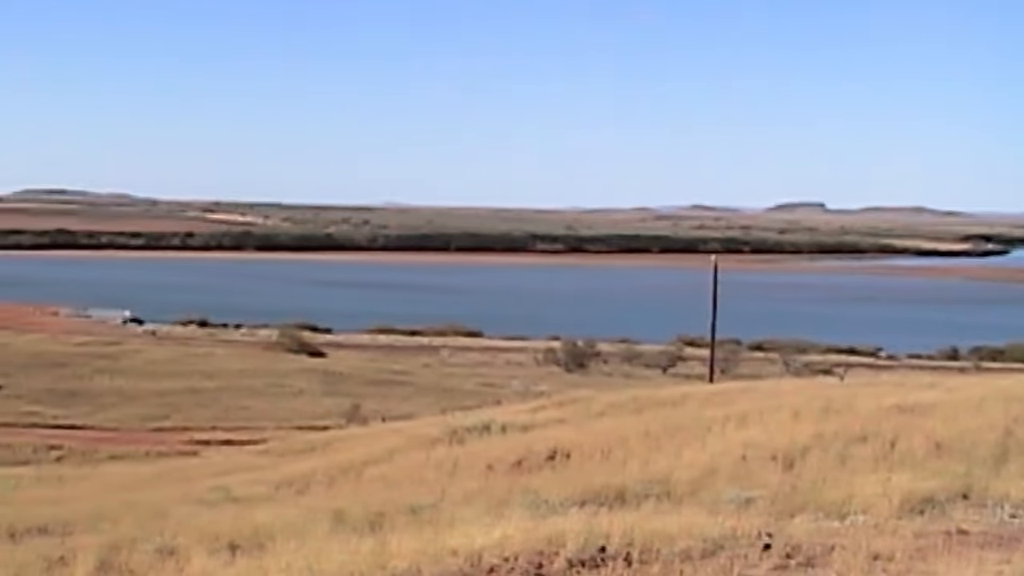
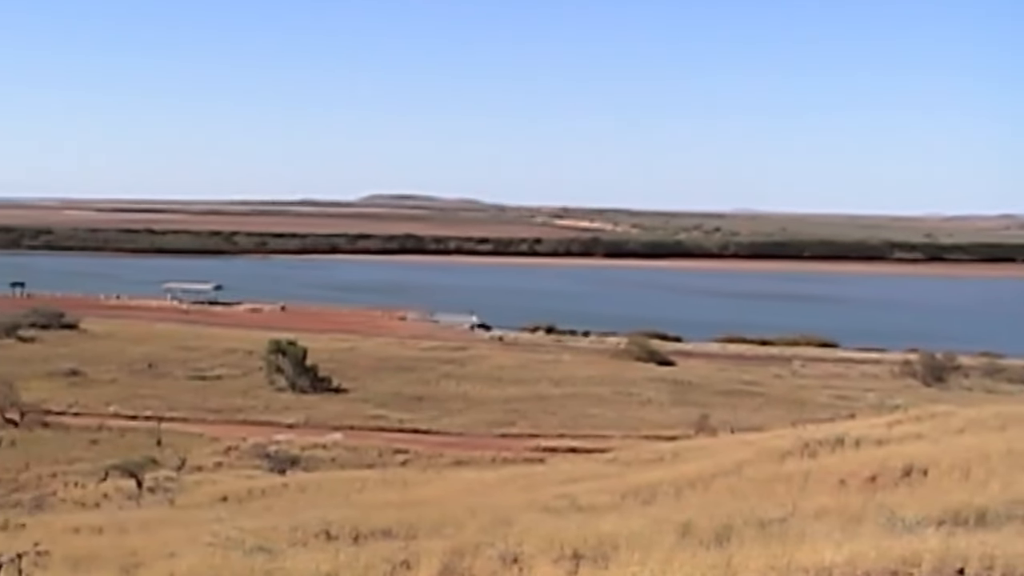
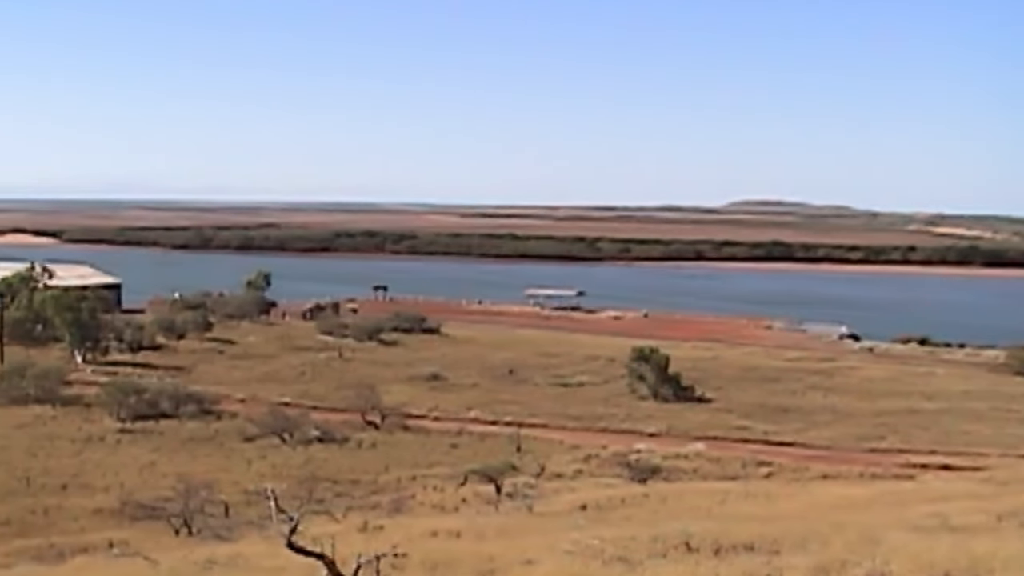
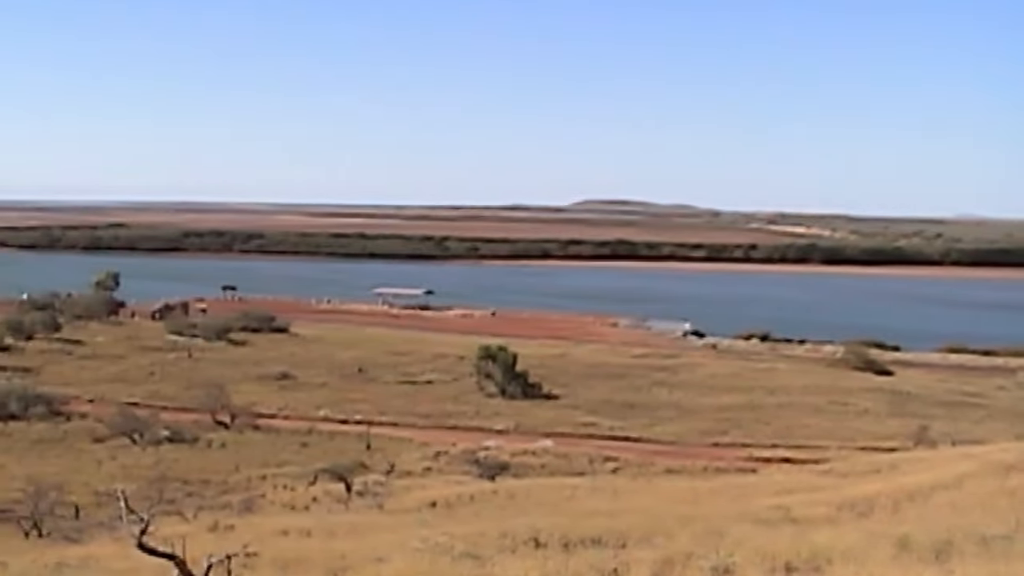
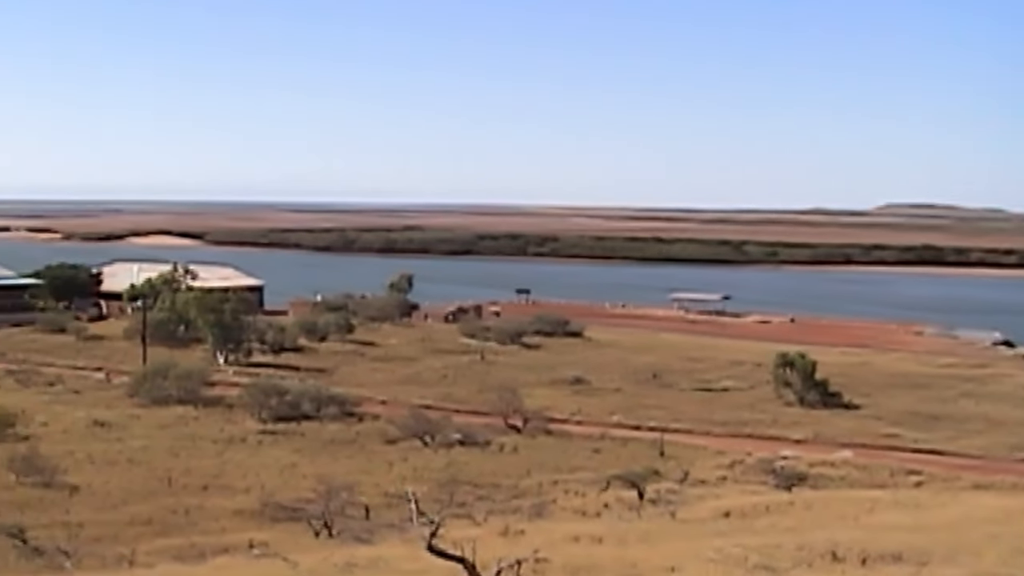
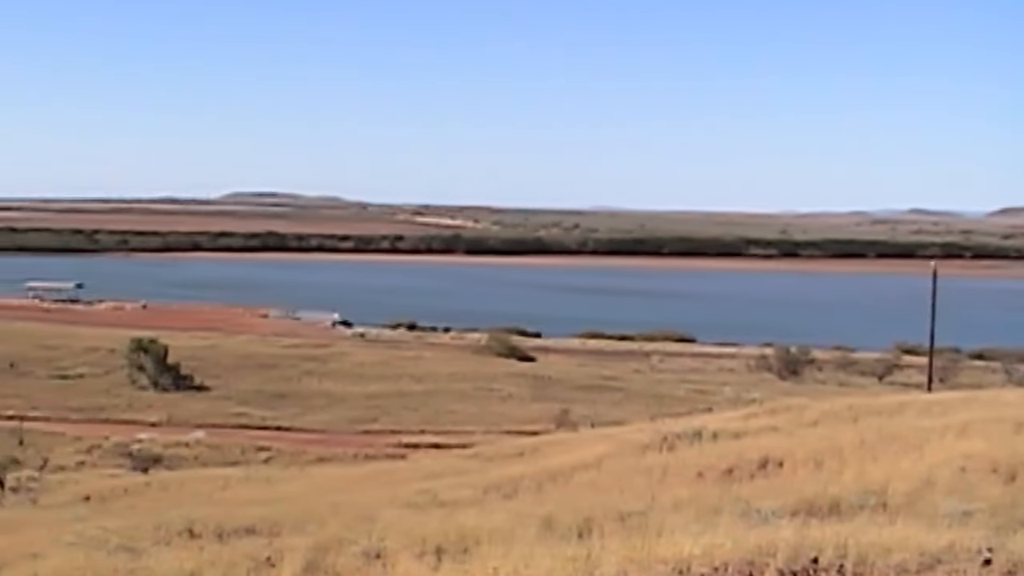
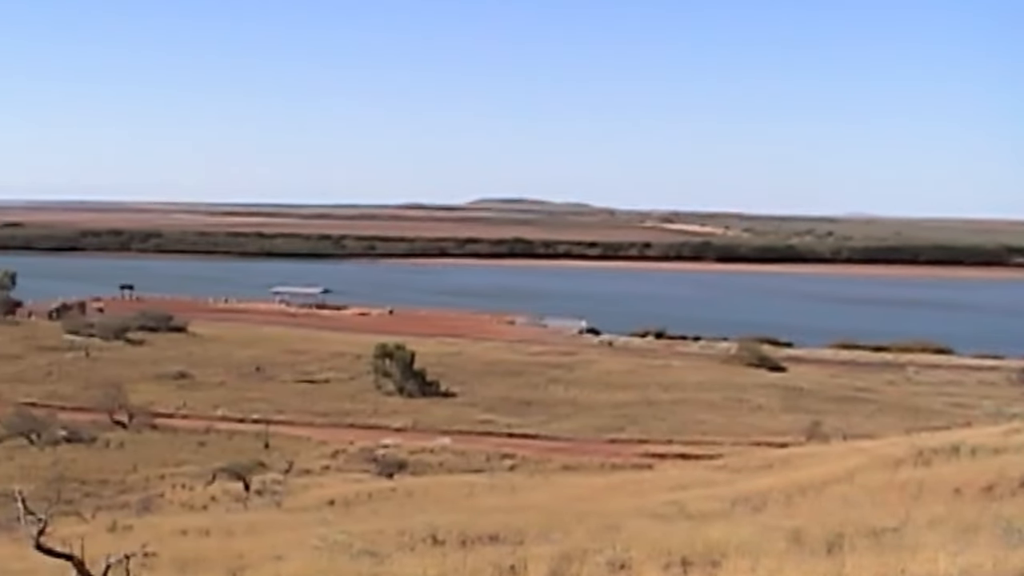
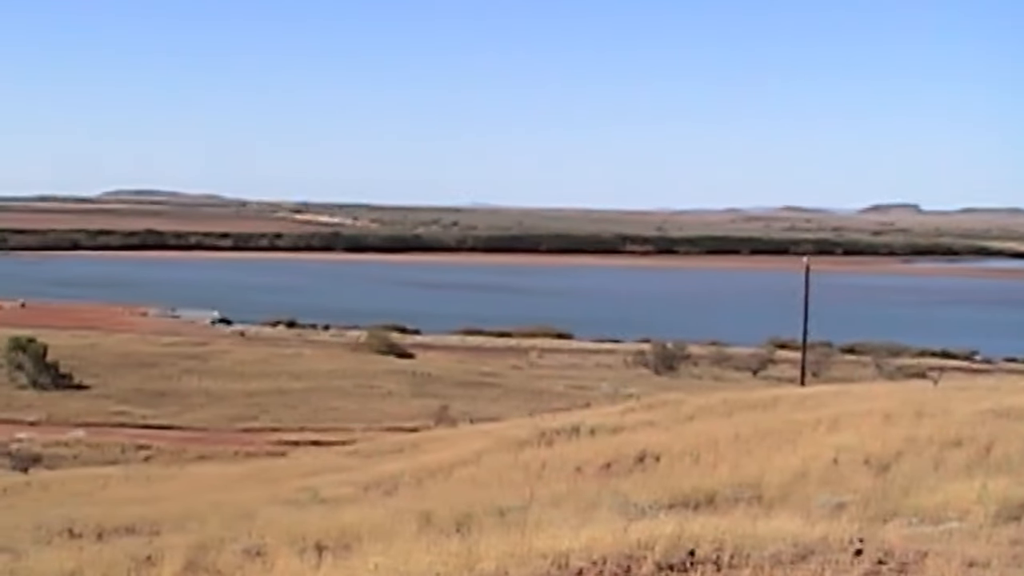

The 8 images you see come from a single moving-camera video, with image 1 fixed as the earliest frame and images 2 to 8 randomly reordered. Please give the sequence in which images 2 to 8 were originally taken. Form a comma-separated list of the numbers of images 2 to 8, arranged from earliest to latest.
8, 6, 2, 7, 4, 3, 5
